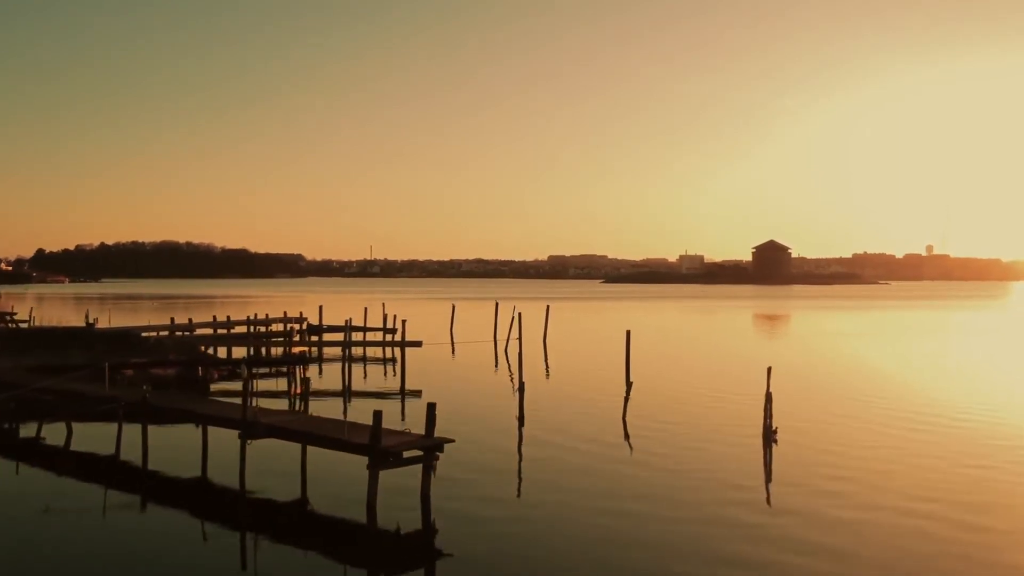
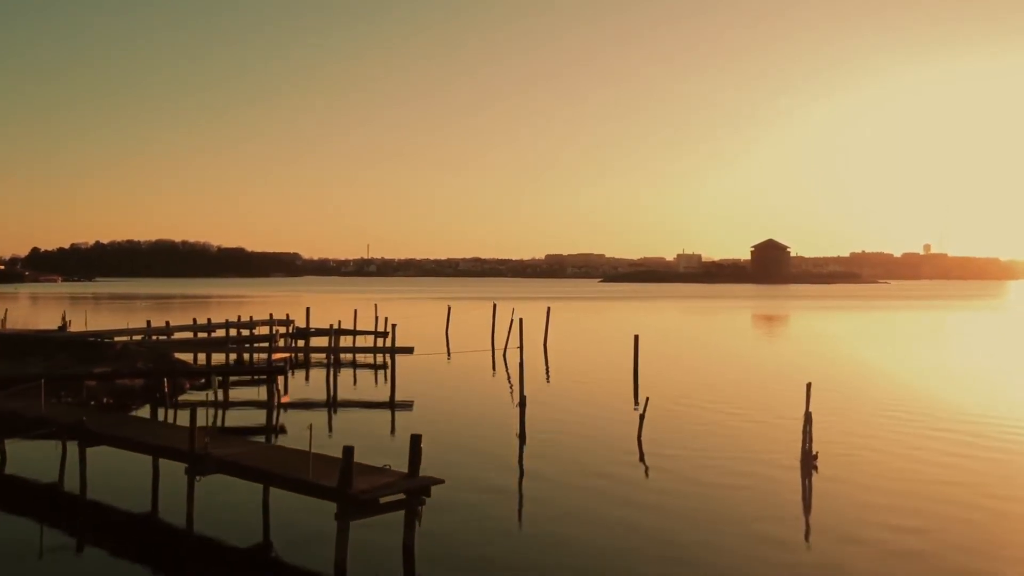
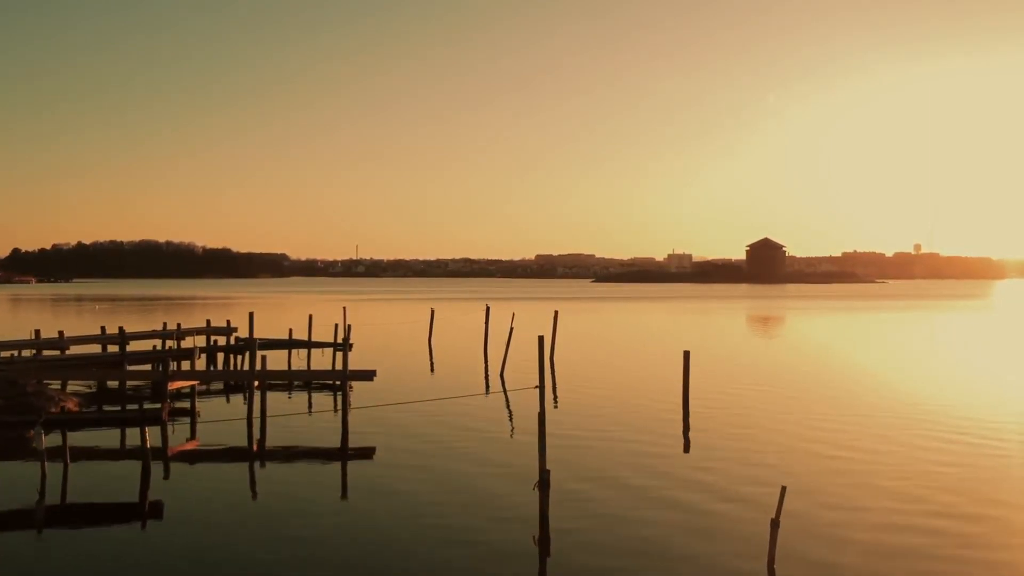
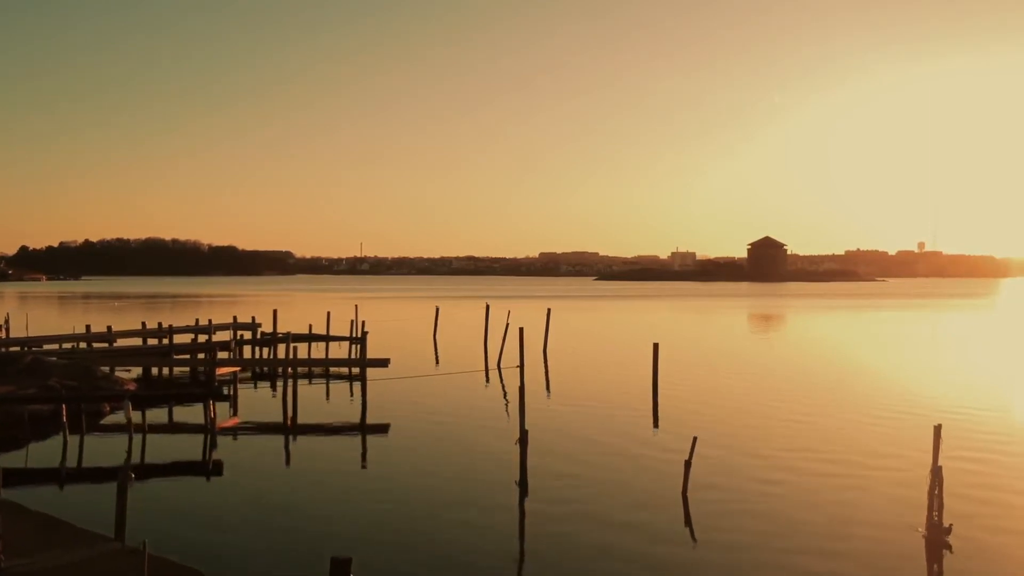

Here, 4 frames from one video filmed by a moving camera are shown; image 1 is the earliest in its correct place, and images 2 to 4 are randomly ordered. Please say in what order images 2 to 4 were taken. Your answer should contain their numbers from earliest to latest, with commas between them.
2, 4, 3
